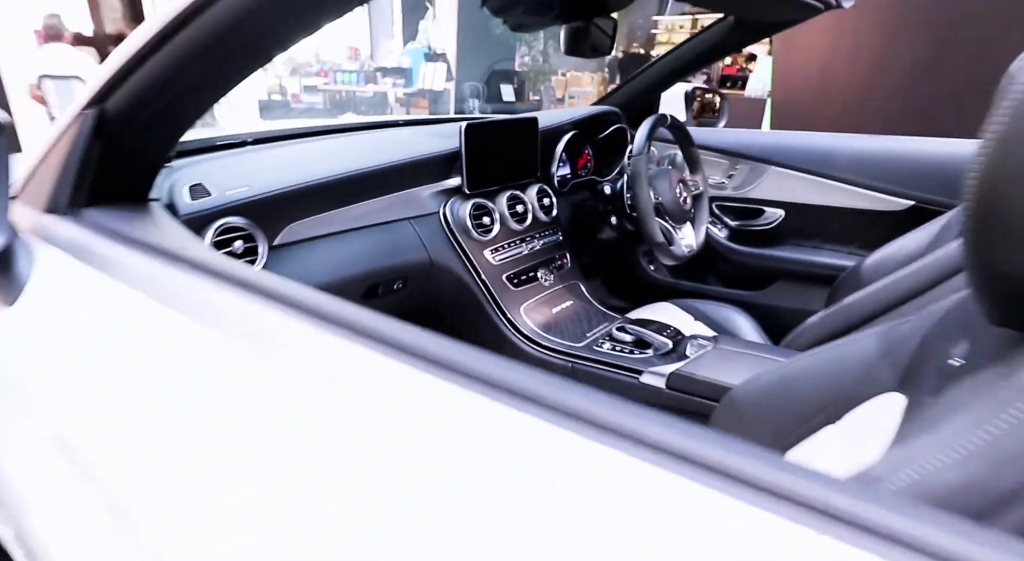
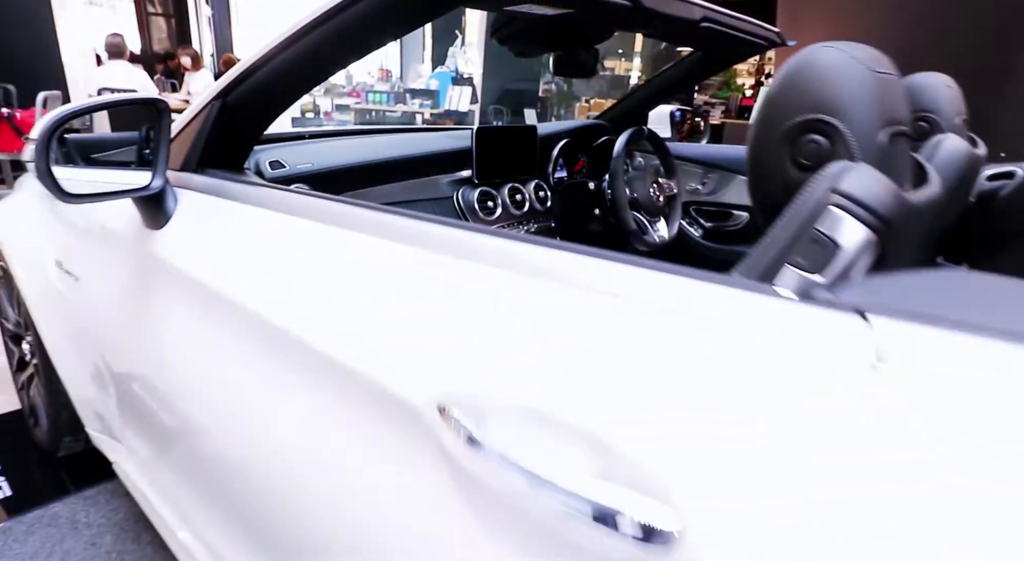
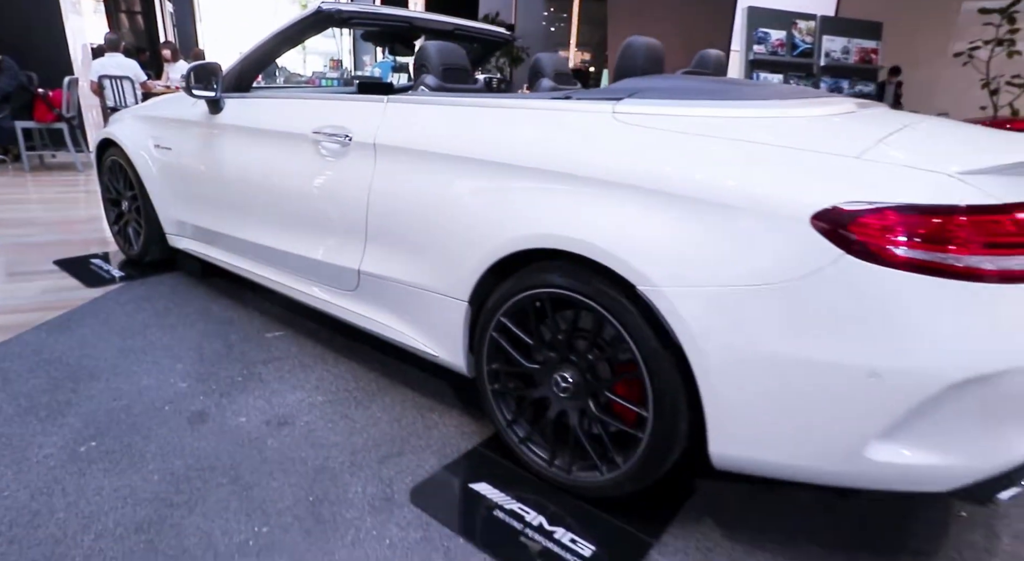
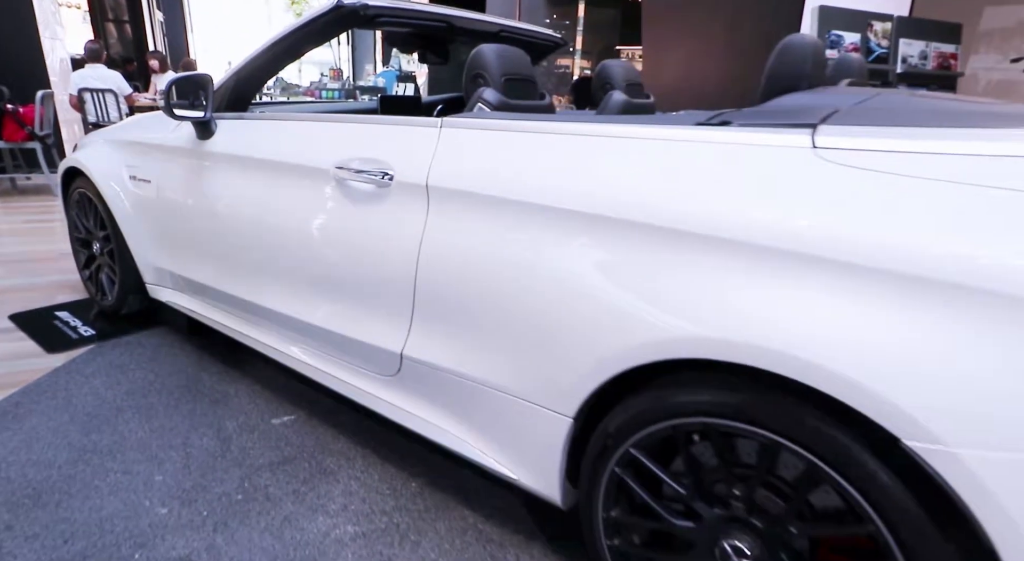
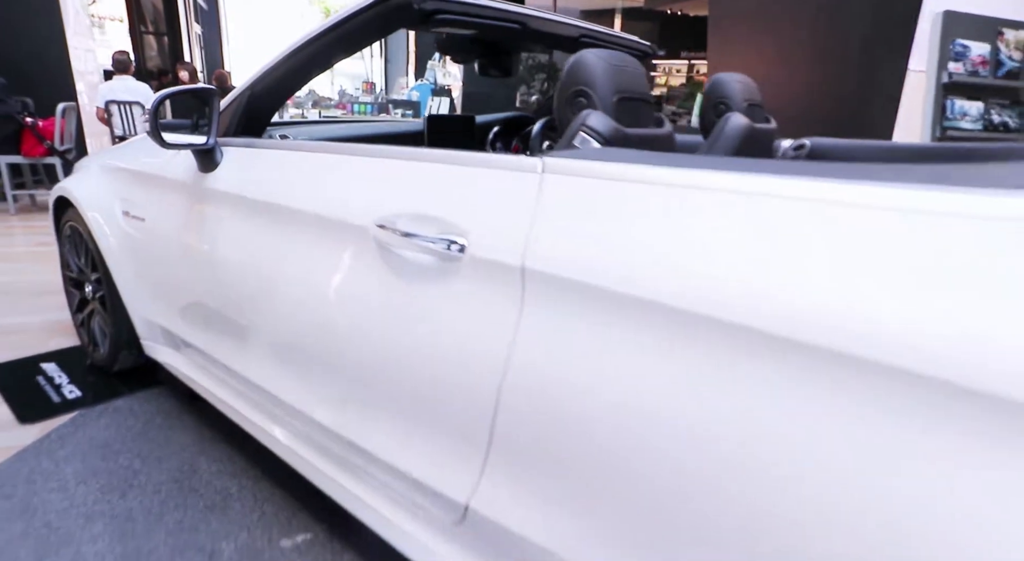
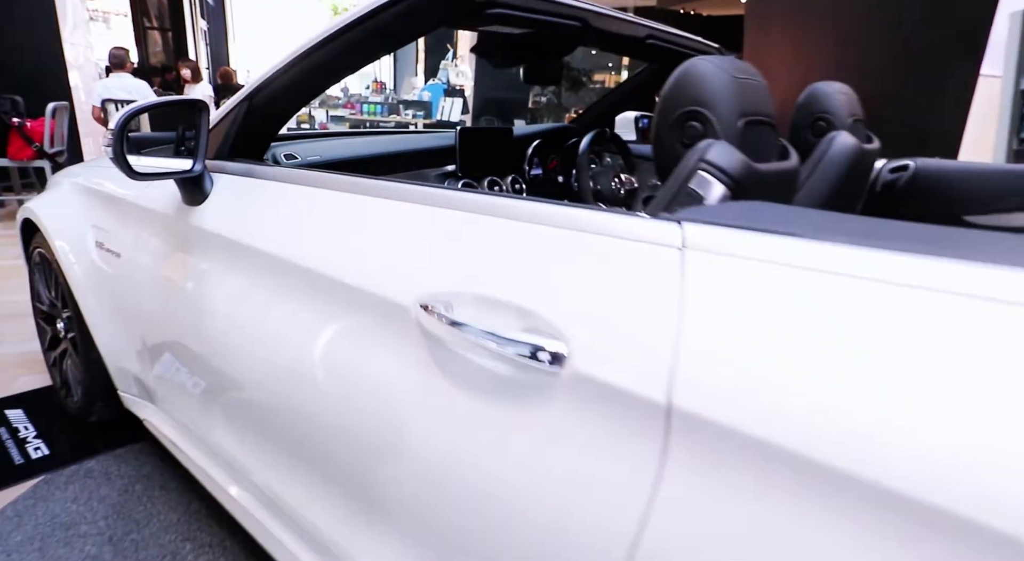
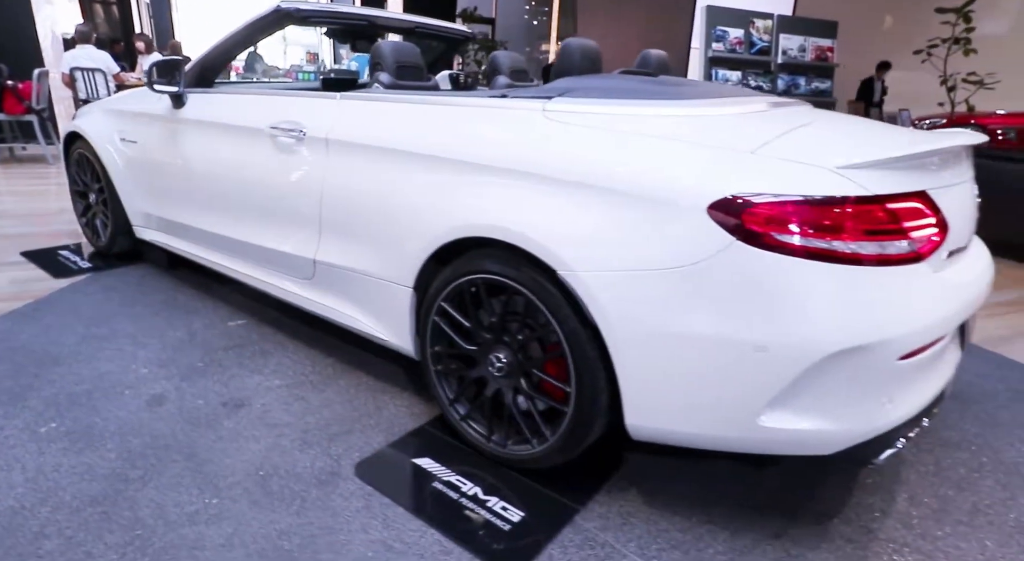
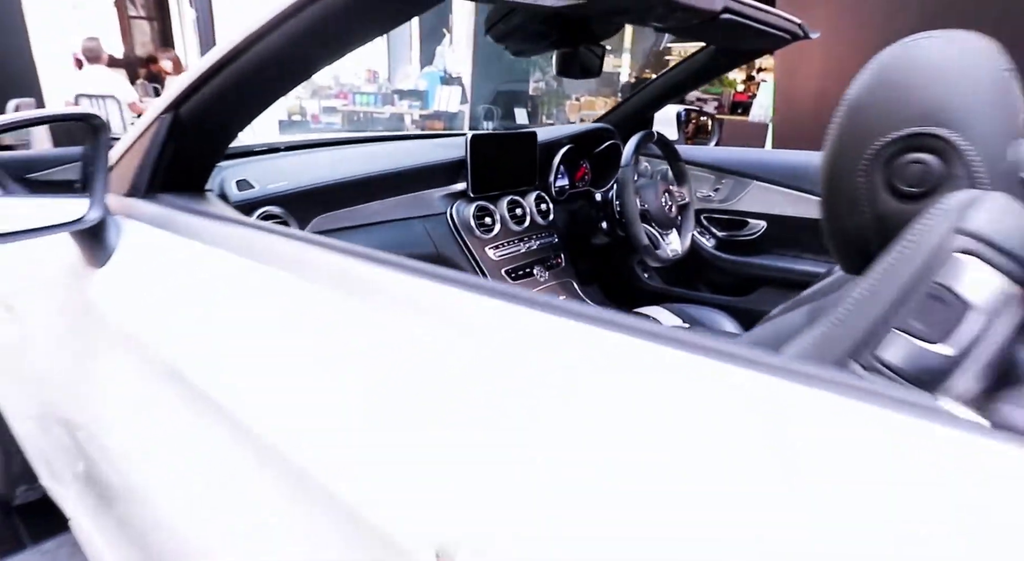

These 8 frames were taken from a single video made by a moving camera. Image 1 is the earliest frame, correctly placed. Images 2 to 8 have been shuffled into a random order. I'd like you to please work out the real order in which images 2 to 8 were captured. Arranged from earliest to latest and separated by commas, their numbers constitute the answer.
8, 2, 6, 5, 4, 3, 7
